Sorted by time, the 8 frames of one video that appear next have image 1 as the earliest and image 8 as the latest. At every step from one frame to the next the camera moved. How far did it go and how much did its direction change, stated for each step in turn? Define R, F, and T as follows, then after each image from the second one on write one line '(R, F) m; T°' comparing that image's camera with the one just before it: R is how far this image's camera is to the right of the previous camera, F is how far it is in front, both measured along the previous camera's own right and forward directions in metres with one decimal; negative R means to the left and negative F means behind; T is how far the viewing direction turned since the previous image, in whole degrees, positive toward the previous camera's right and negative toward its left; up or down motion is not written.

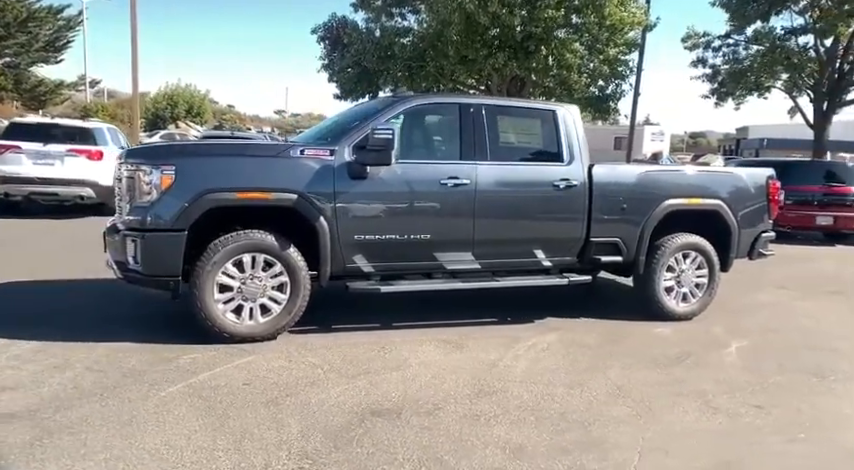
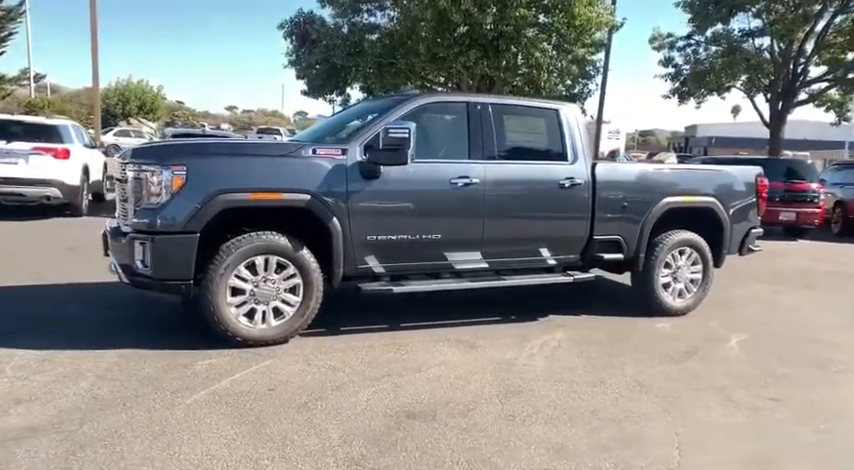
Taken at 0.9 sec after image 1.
(-0.4, 0.0) m; +4°
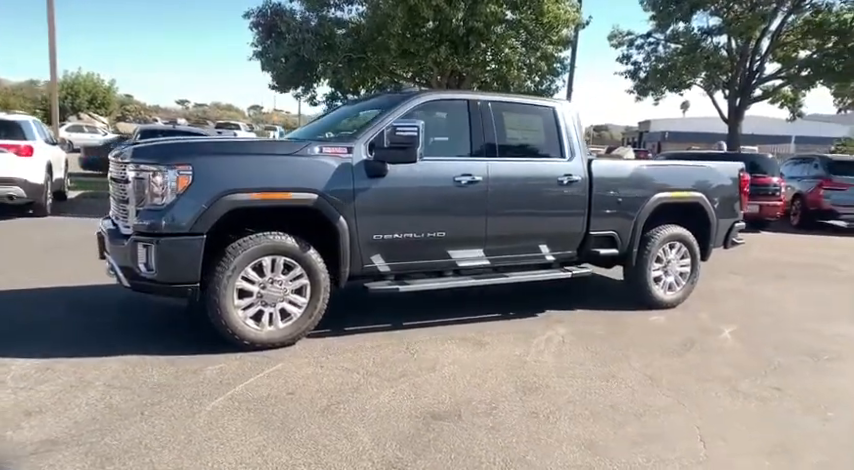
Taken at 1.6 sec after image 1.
(-0.3, 0.0) m; +3°
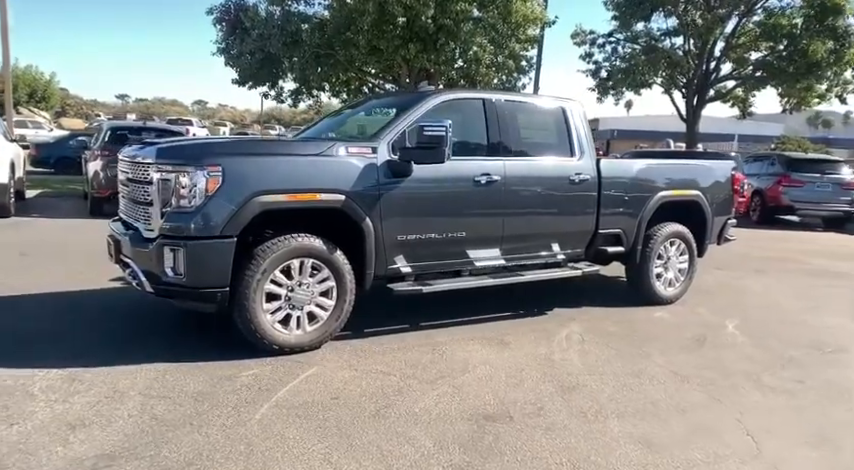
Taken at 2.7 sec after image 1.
(-0.5, 0.0) m; +4°
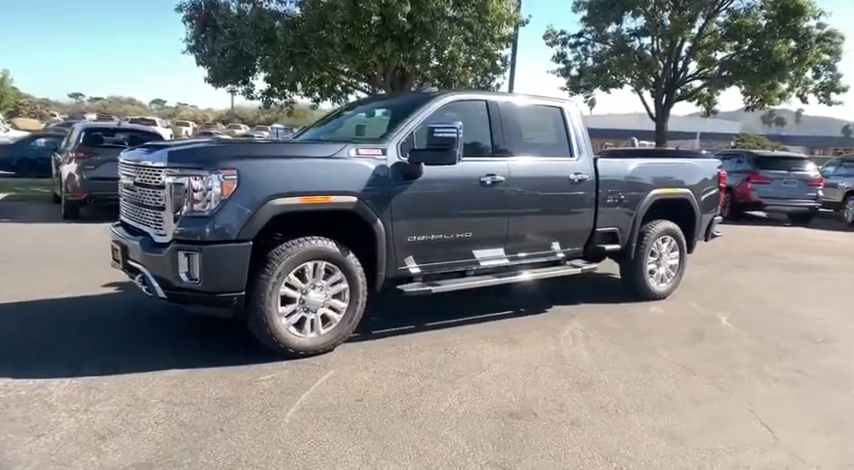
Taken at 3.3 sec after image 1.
(-0.3, 0.0) m; +3°
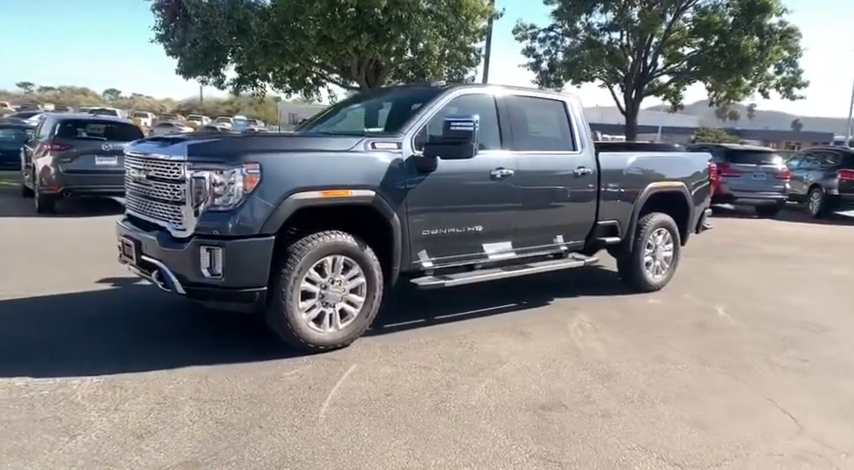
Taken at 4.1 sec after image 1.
(-0.4, 0.0) m; +3°
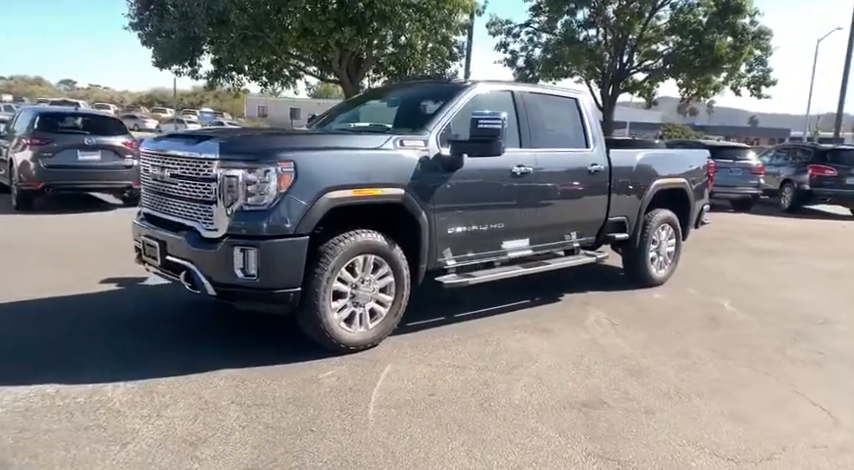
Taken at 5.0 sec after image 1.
(-0.4, 0.0) m; +3°
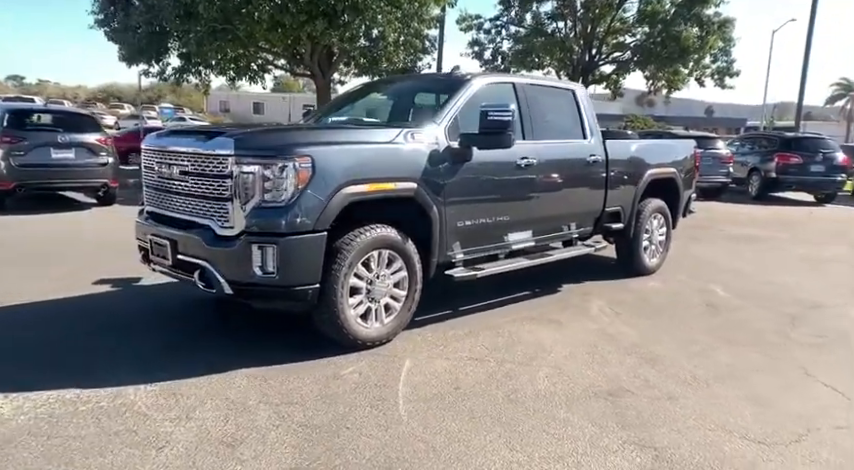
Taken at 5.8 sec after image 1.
(-0.3, 0.0) m; +3°
